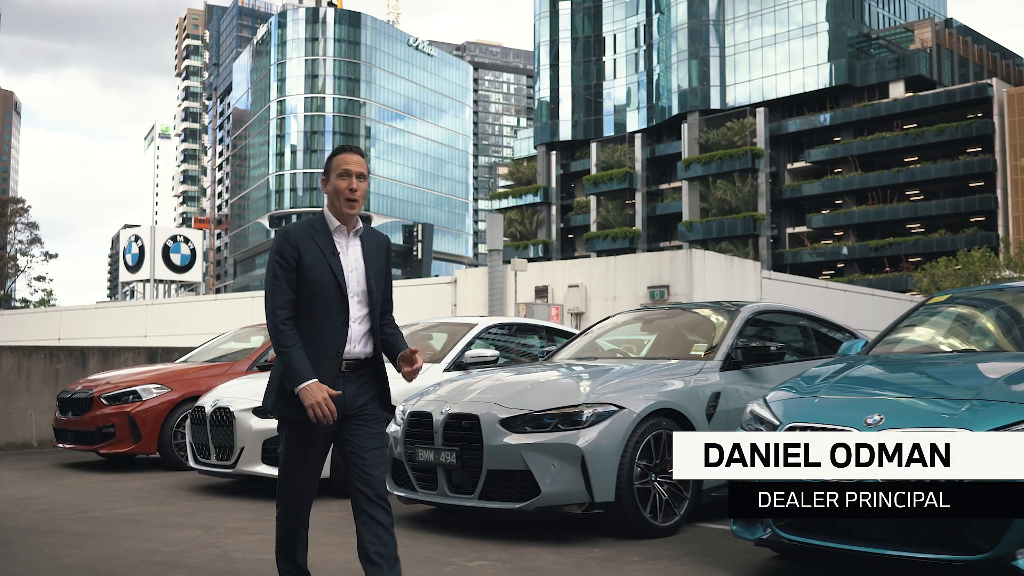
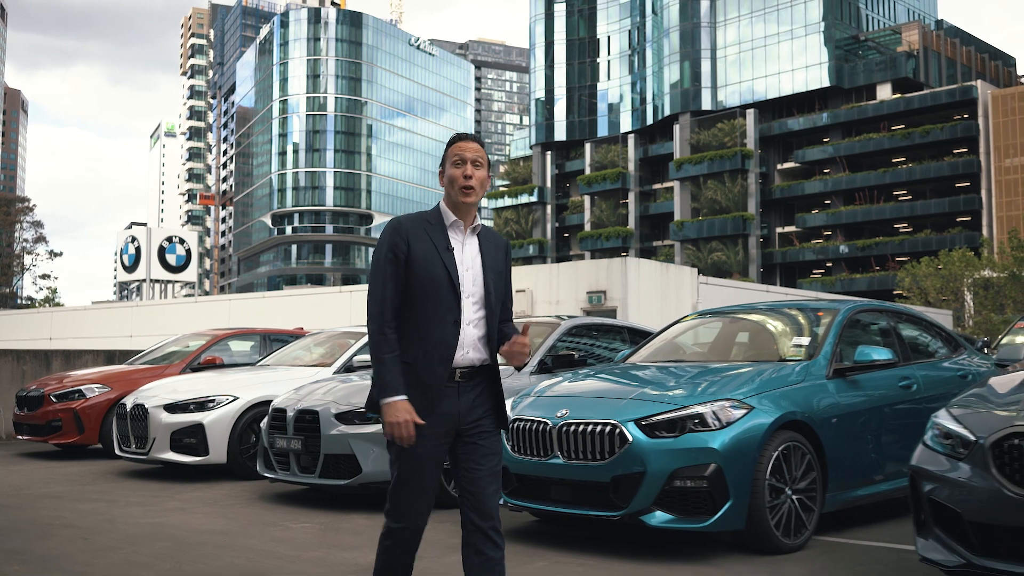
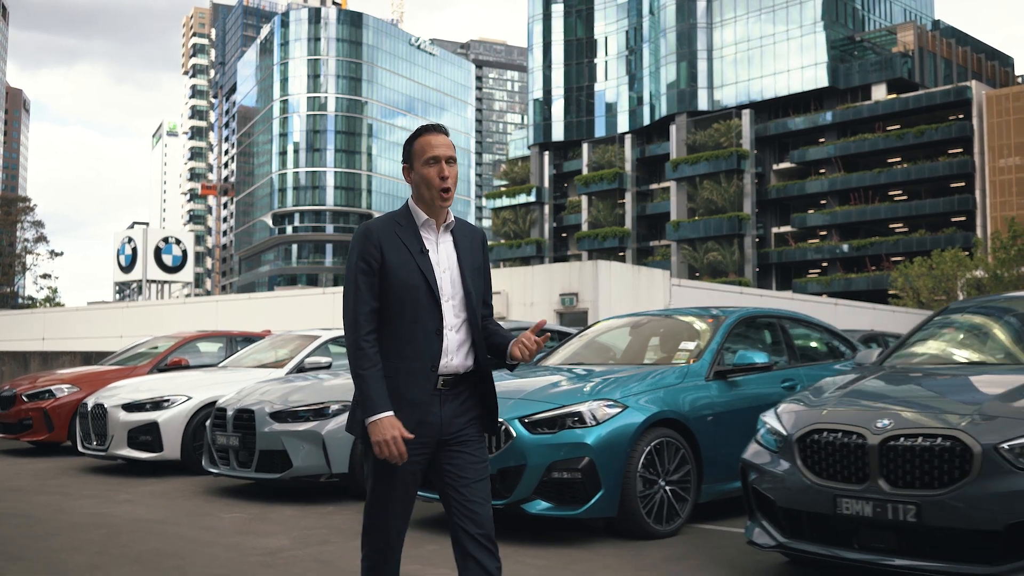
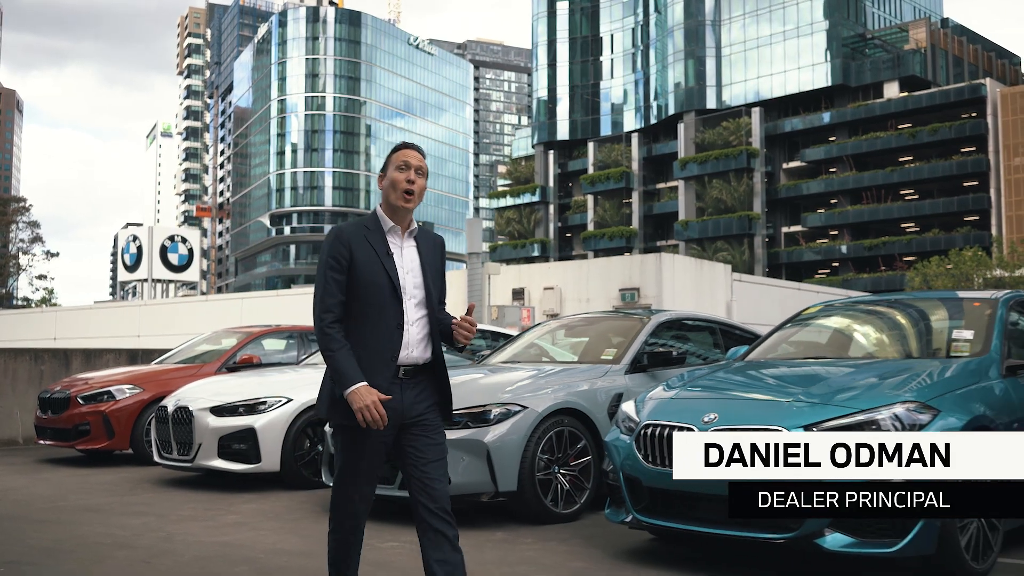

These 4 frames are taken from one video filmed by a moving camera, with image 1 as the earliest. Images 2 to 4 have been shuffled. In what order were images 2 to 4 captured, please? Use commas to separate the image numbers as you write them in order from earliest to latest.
4, 2, 3
